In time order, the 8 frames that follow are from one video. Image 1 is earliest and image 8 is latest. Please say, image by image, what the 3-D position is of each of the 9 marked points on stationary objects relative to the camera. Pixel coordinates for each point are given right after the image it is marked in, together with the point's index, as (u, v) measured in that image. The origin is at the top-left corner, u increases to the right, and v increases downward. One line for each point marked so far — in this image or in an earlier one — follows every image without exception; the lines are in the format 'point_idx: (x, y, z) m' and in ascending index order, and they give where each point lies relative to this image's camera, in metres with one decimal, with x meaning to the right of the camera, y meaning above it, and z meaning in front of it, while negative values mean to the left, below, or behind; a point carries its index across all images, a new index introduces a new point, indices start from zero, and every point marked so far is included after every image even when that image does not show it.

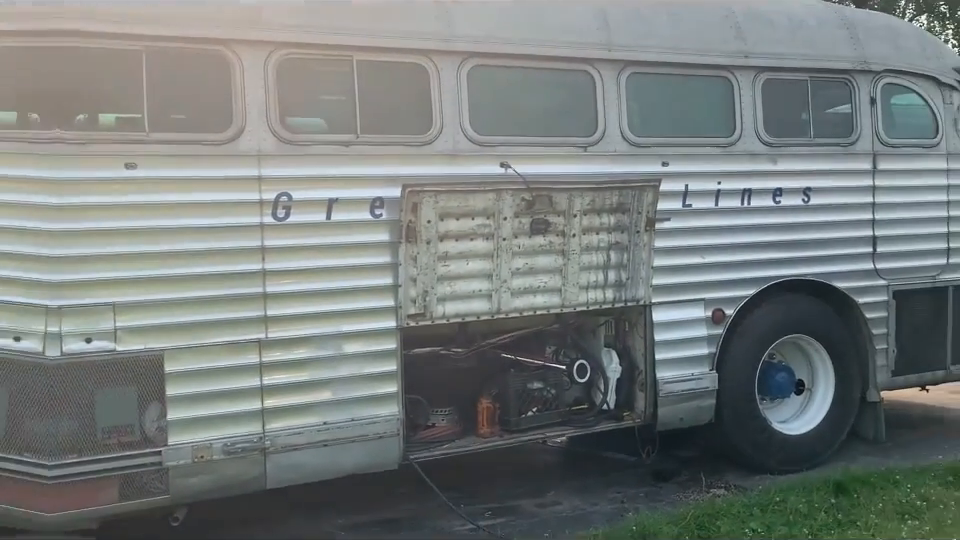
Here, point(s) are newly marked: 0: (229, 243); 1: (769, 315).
0: (-1.2, +0.1, +4.5) m
1: (+1.8, -0.3, +5.9) m
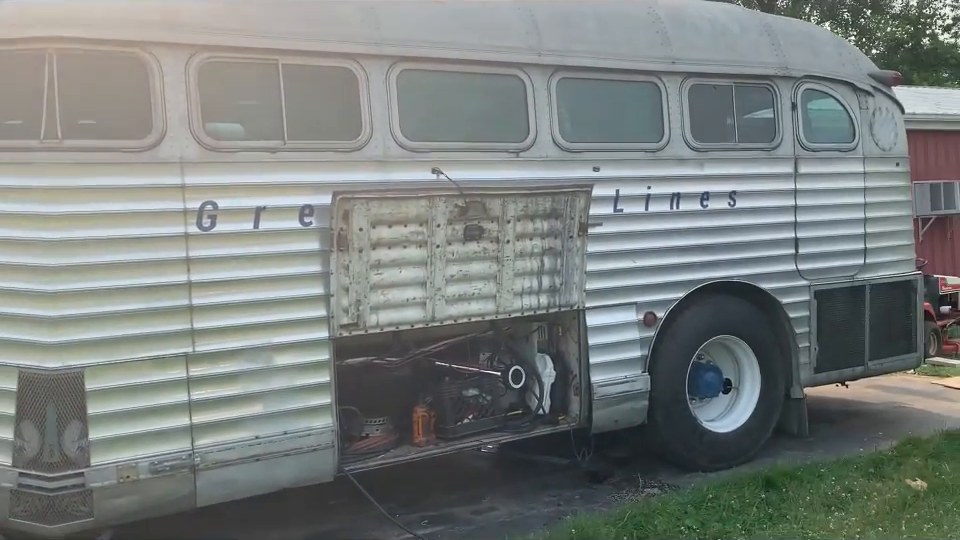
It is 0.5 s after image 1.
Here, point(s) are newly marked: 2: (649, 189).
0: (-1.5, +0.1, +4.4) m
1: (+1.4, -0.3, +5.9) m
2: (+1.0, +0.5, +5.7) m
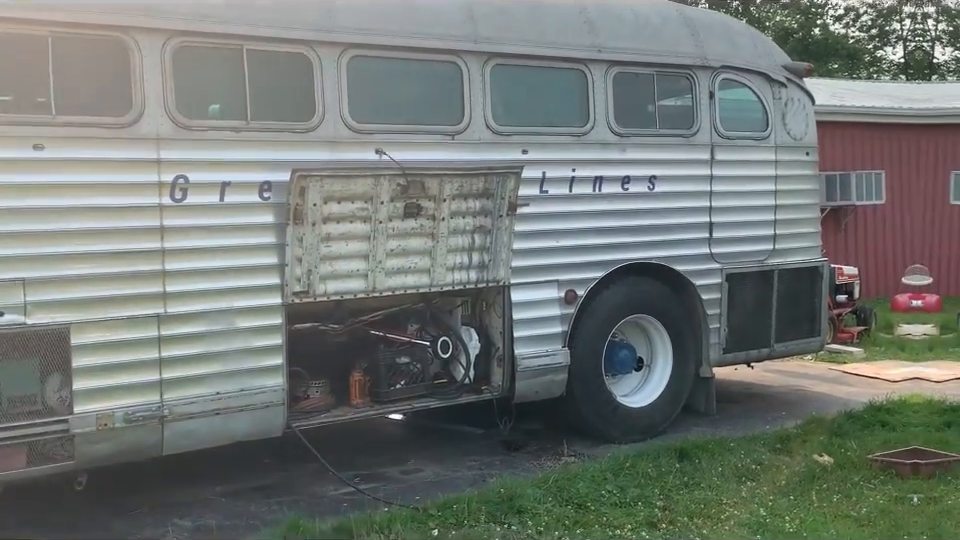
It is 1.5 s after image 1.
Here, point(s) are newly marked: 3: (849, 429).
0: (-1.8, +0.2, +4.7) m
1: (+0.9, -0.2, +6.5) m
2: (+0.6, +0.6, +6.2) m
3: (+2.5, -1.0, +6.8) m
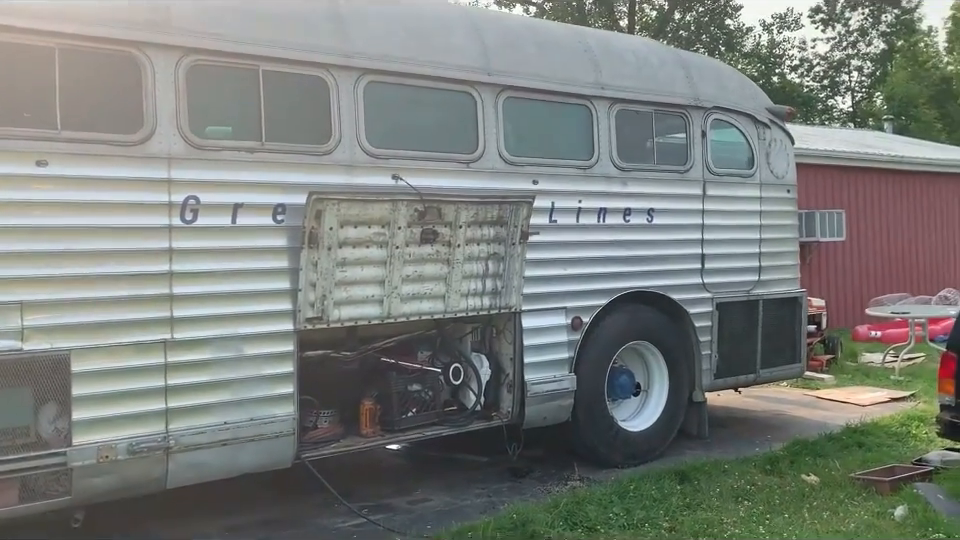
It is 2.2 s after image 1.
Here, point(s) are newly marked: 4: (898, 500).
0: (-1.6, +0.1, +4.6) m
1: (+0.9, -0.4, +6.5) m
2: (+0.7, +0.4, +6.2) m
3: (+2.5, -1.3, +6.9) m
4: (+2.5, -1.4, +5.6) m
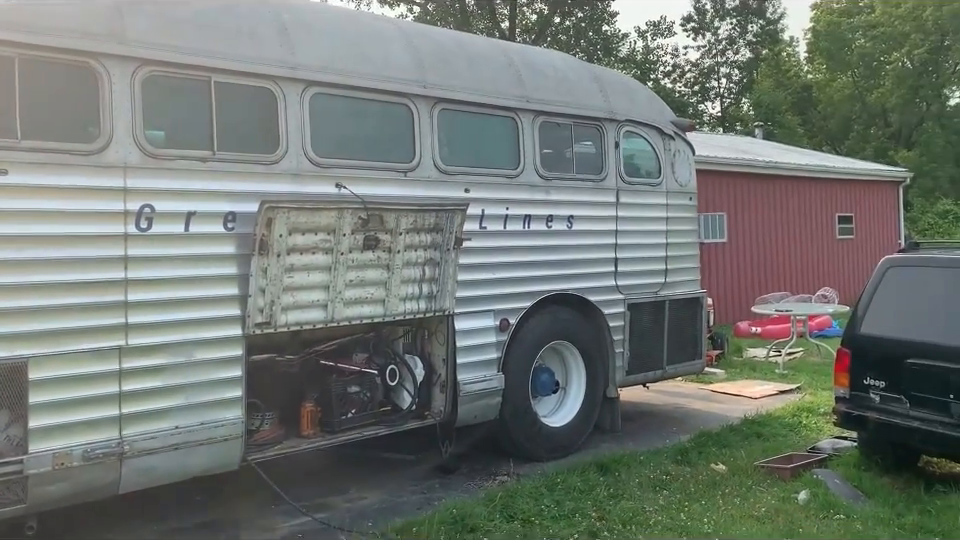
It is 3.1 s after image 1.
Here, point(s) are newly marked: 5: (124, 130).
0: (-1.9, +0.1, +4.6) m
1: (+0.4, -0.4, +6.8) m
2: (+0.2, +0.4, +6.5) m
3: (+1.9, -1.3, +7.4) m
4: (+2.1, -1.4, +6.2) m
5: (-1.8, +0.7, +4.7) m
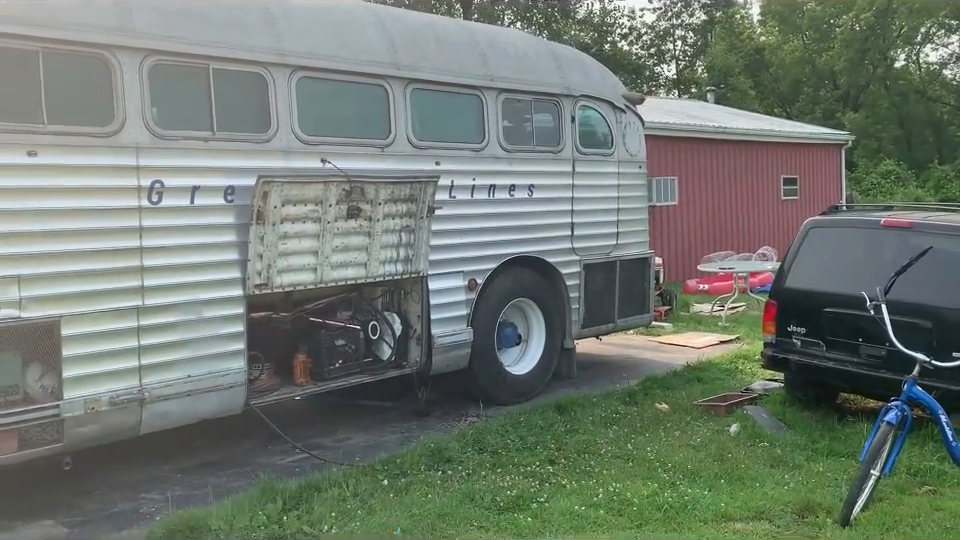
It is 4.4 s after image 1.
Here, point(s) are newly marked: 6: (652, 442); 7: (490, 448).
0: (-2.0, +0.3, +5.2) m
1: (+0.2, -0.1, +7.6) m
2: (0.0, +0.7, +7.2) m
3: (+1.7, -1.0, +8.3) m
4: (+1.9, -1.1, +7.0) m
5: (-1.9, +0.9, +5.3) m
6: (+1.2, -1.2, +6.6) m
7: (+0.1, -1.2, +6.4) m
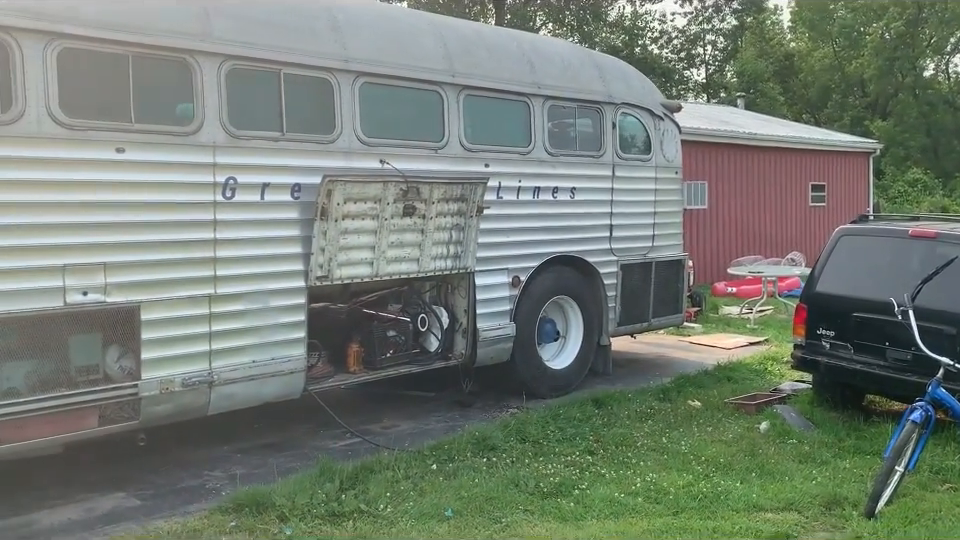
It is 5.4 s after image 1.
0: (-1.7, +0.3, +5.6) m
1: (+0.6, -0.1, +7.9) m
2: (+0.3, +0.7, +7.5) m
3: (+2.0, -1.0, +8.6) m
4: (+2.2, -1.1, +7.4) m
5: (-1.6, +0.9, +5.7) m
6: (+1.5, -1.2, +6.9) m
7: (+0.4, -1.2, +6.8) m
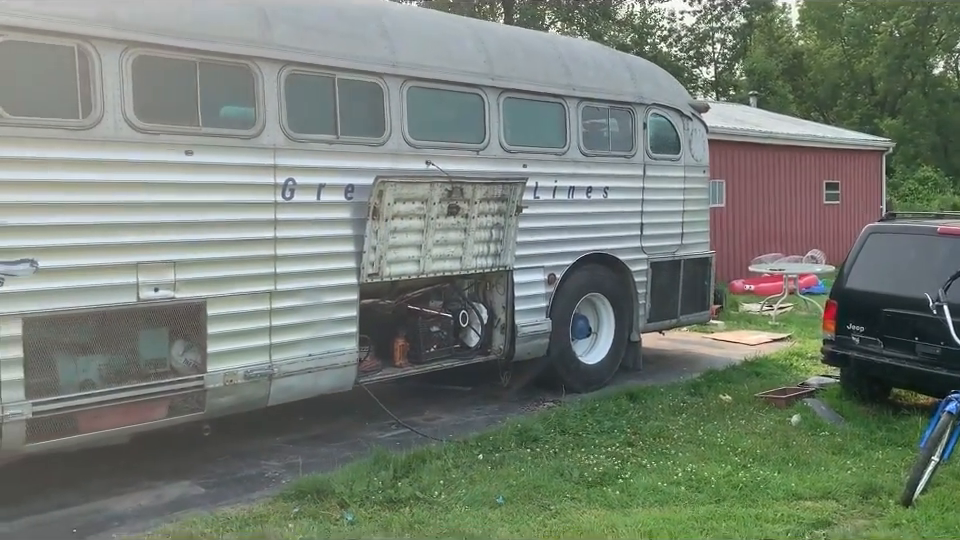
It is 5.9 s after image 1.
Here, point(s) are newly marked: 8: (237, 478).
0: (-1.4, +0.3, +5.8) m
1: (+0.9, -0.1, +8.1) m
2: (+0.6, +0.7, +7.8) m
3: (+2.3, -1.0, +8.8) m
4: (+2.5, -1.1, +7.6) m
5: (-1.3, +0.9, +6.0) m
6: (+1.8, -1.2, +7.1) m
7: (+0.7, -1.2, +7.0) m
8: (-1.5, -1.3, +6.0) m
